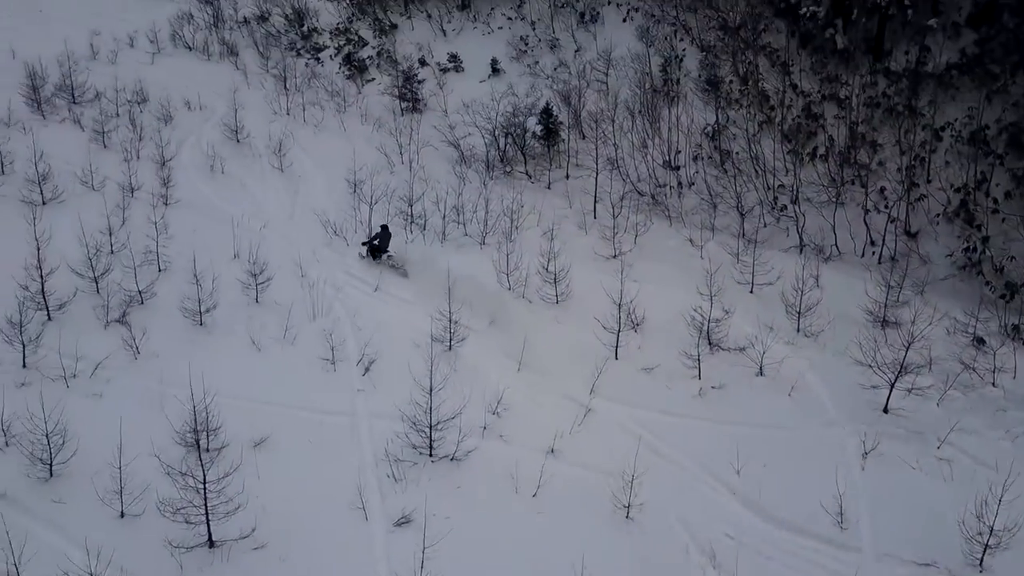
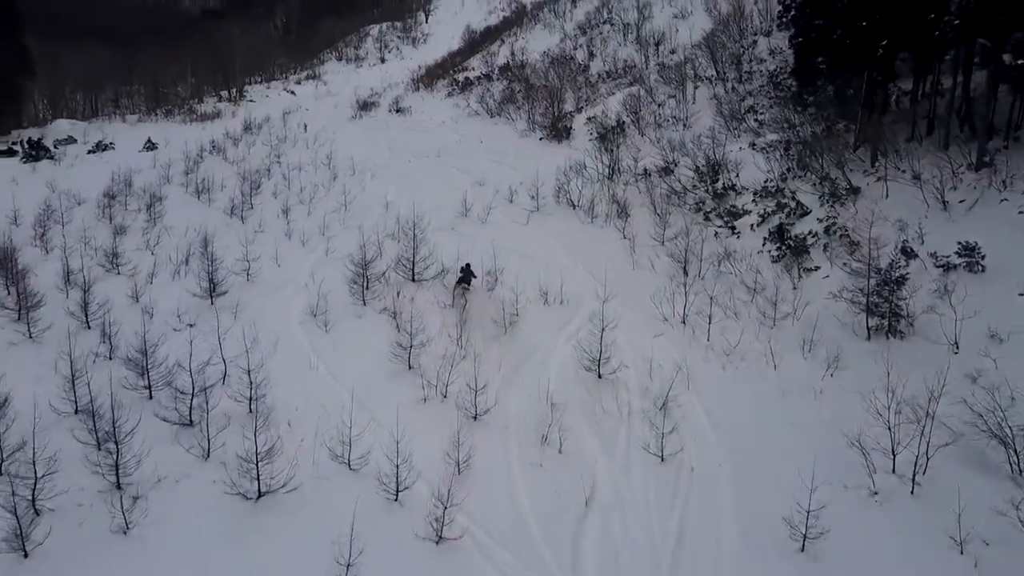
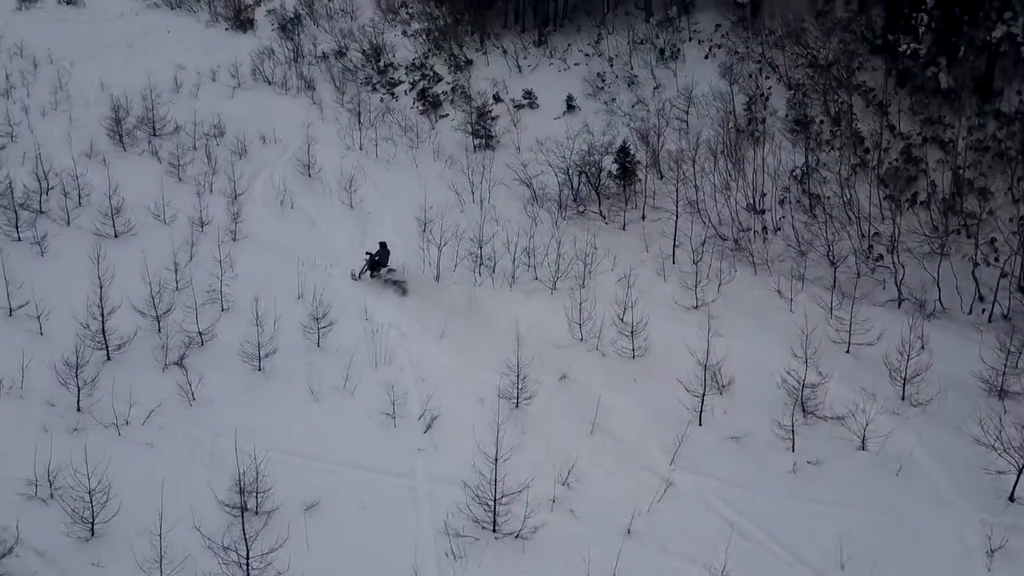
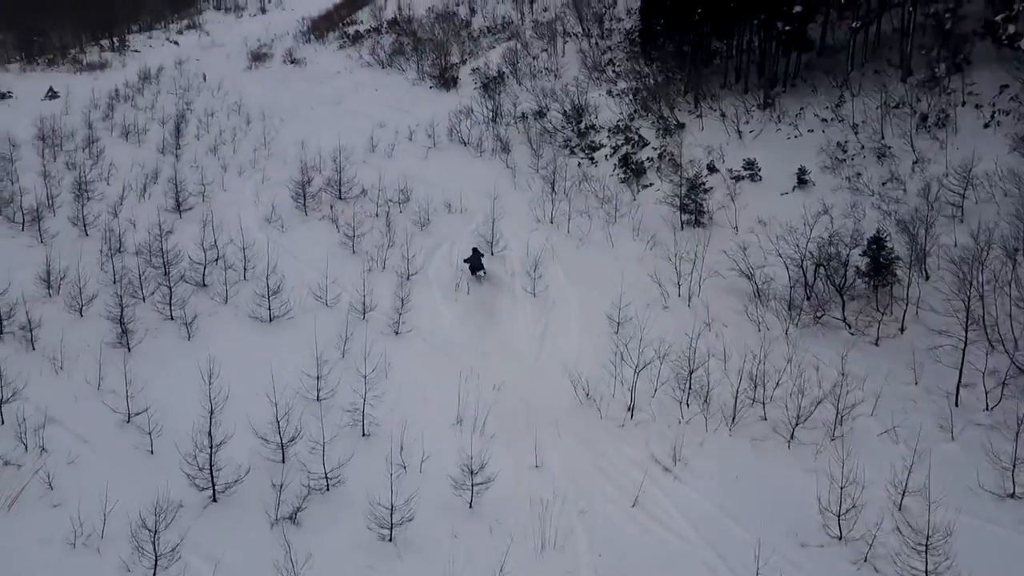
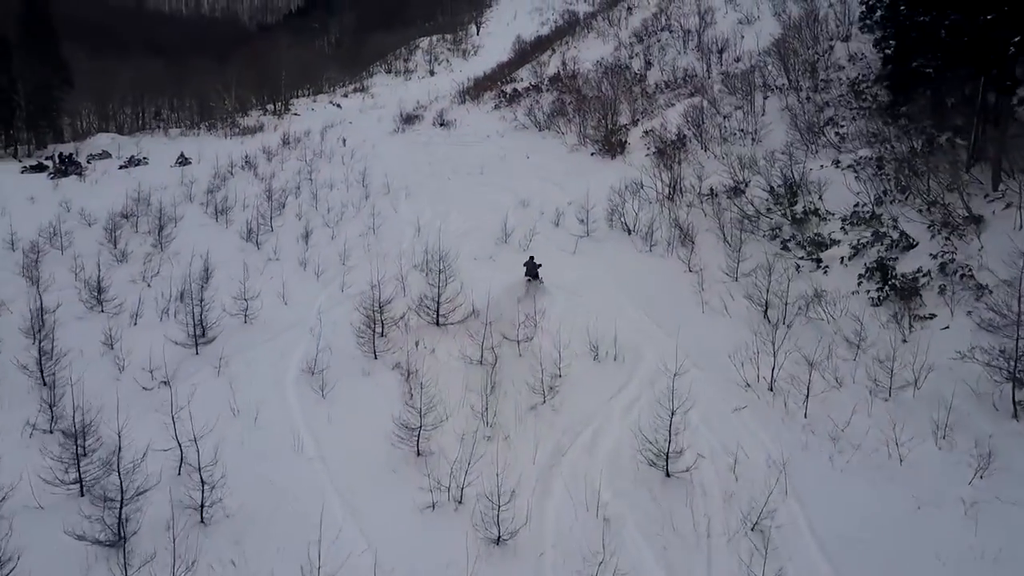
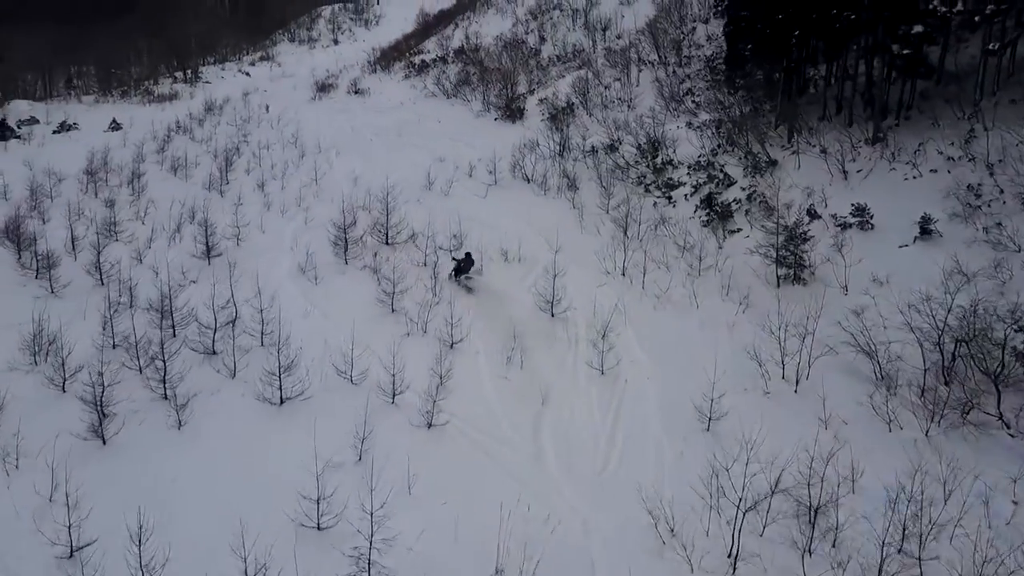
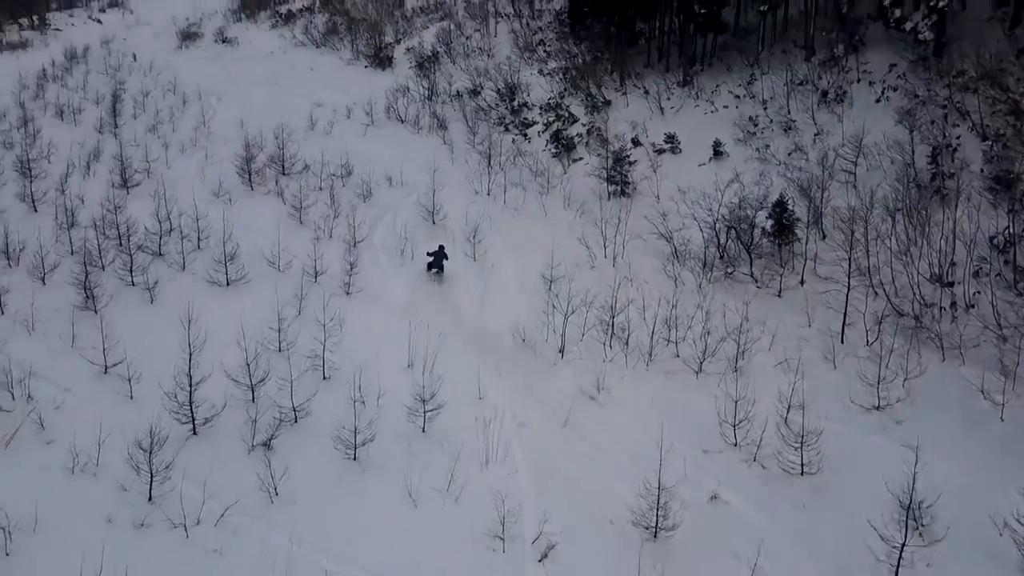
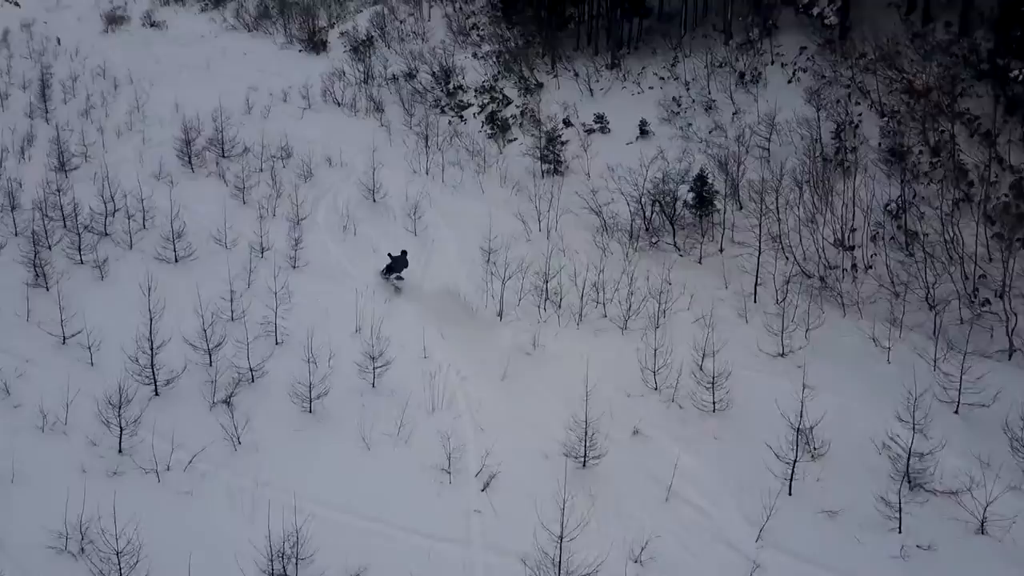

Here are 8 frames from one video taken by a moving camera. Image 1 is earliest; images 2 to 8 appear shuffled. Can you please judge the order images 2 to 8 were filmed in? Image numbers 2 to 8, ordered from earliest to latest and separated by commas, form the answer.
3, 8, 7, 4, 6, 2, 5
